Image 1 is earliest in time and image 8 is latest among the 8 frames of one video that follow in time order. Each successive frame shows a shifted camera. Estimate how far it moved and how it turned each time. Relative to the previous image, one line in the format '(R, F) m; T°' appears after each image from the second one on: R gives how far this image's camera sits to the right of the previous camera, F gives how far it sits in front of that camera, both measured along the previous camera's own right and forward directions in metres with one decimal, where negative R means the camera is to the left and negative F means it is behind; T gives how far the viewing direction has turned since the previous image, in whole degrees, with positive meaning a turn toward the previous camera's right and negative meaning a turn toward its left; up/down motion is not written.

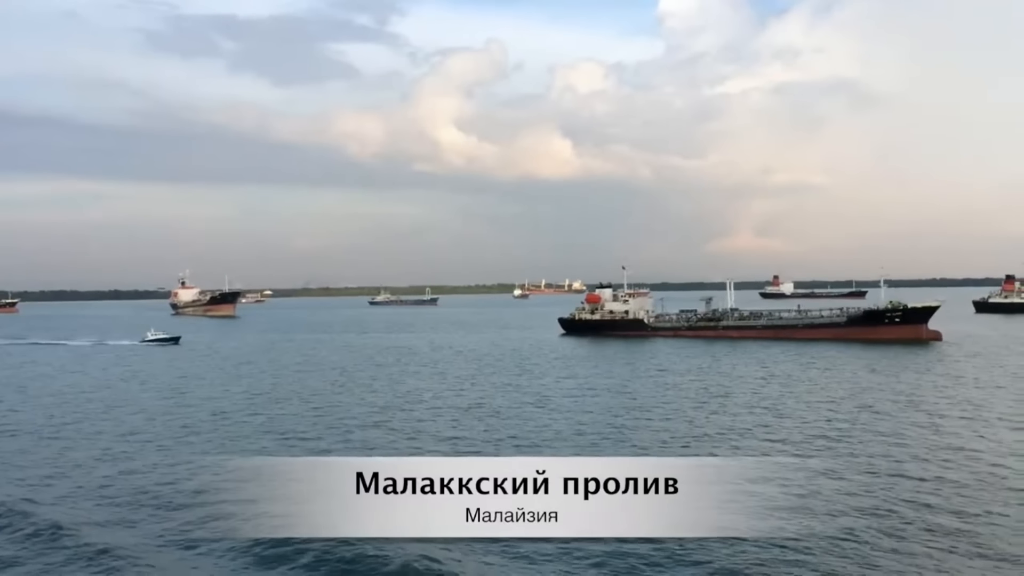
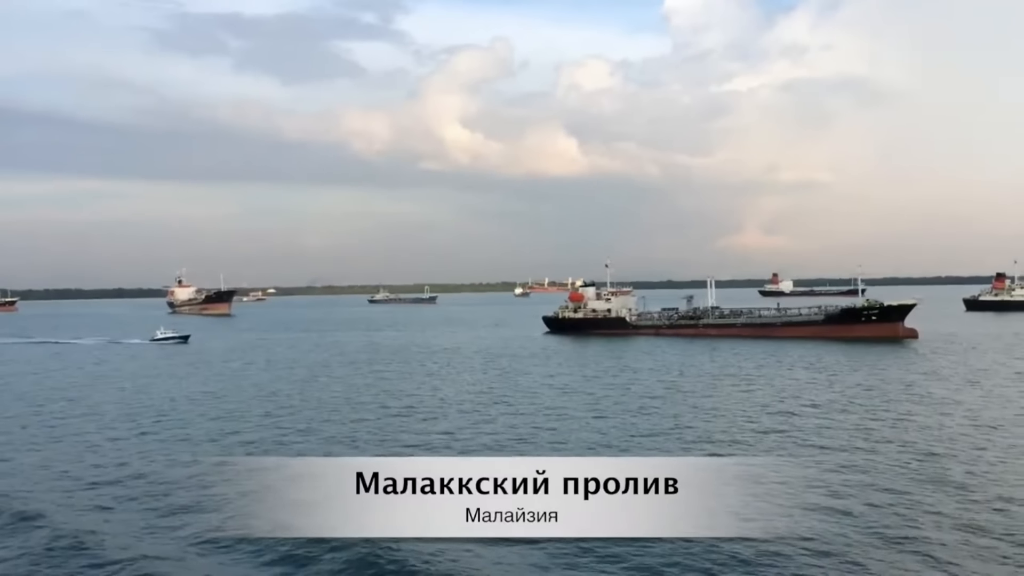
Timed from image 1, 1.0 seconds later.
(+1.2, -0.1) m; 0°
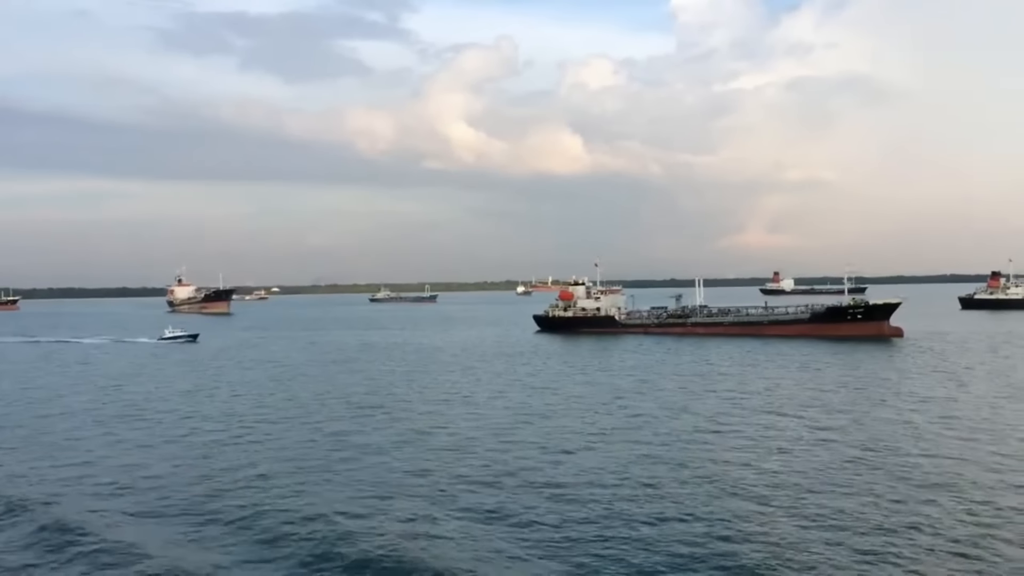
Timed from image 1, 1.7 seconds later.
(+0.8, -0.1) m; 0°
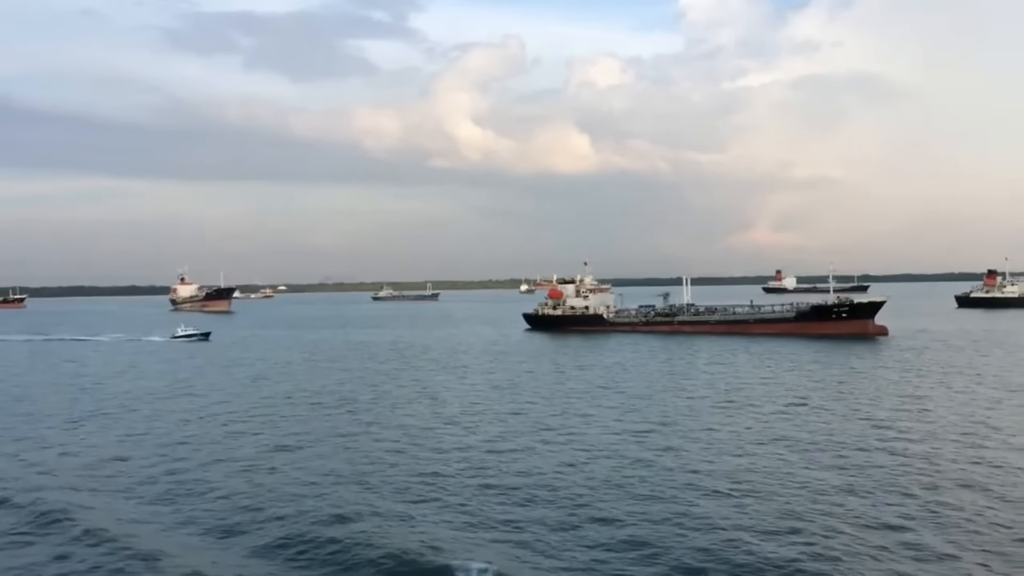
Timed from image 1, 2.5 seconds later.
(+1.0, -0.1) m; 0°
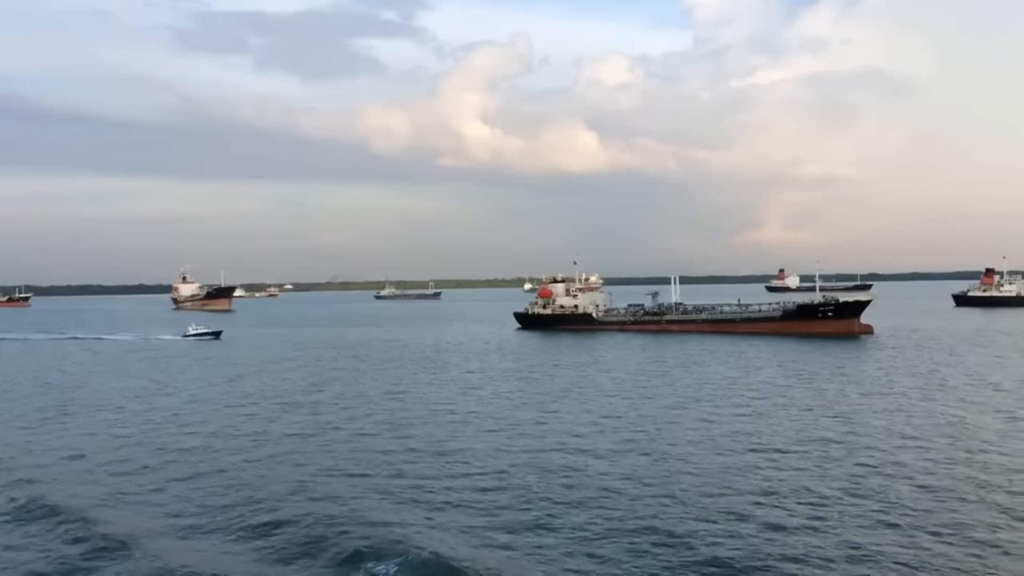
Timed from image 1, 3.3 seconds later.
(+1.0, 0.0) m; 0°
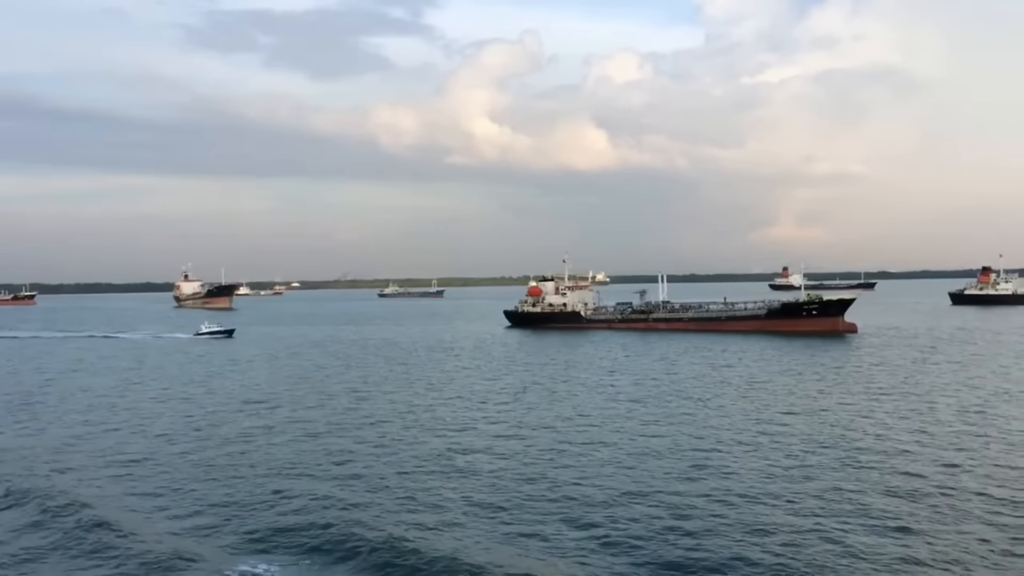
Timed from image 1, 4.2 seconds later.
(+1.1, -0.1) m; 0°
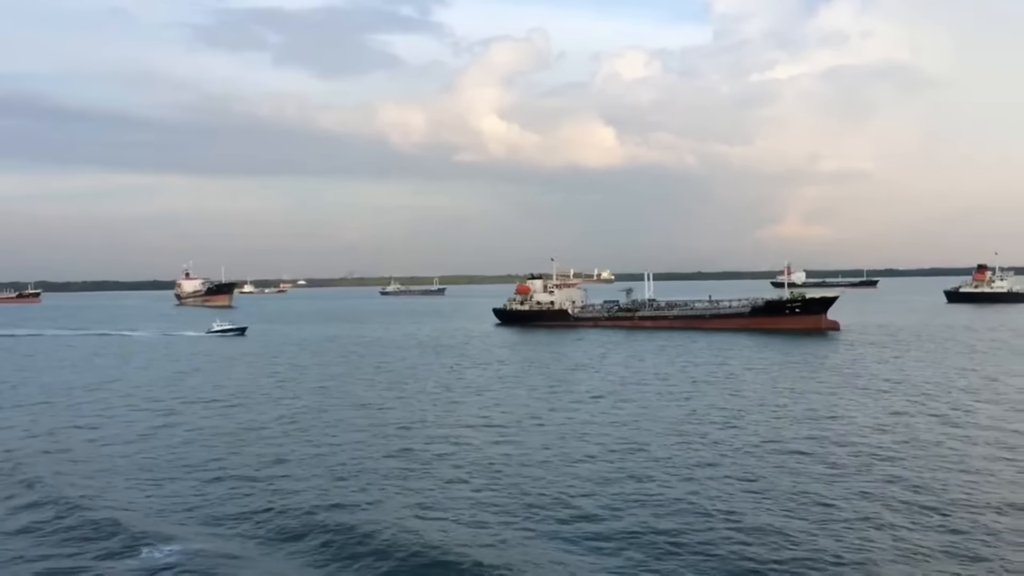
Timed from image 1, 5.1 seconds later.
(+1.1, -0.1) m; 0°
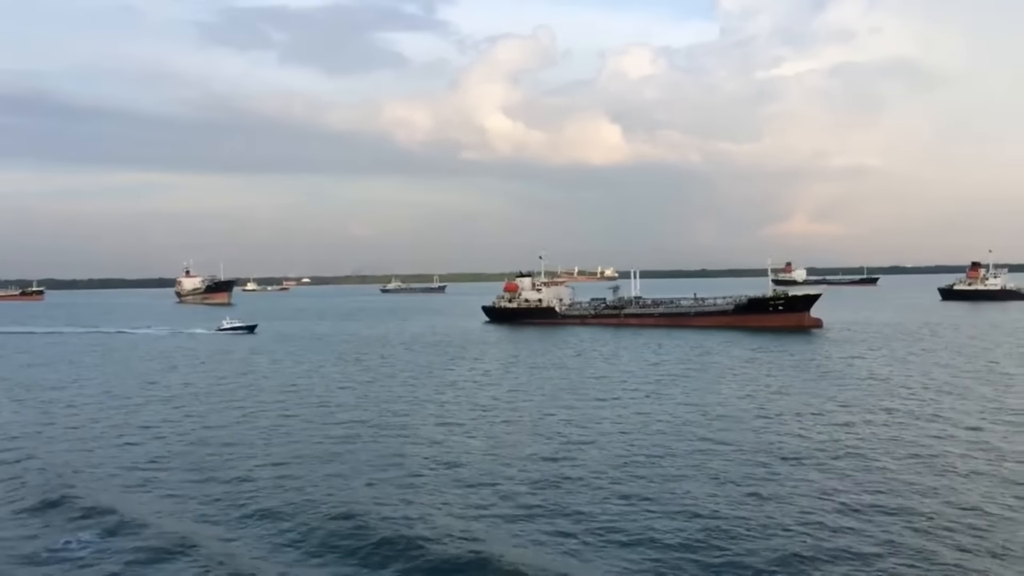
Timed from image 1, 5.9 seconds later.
(+0.9, -0.2) m; 0°
